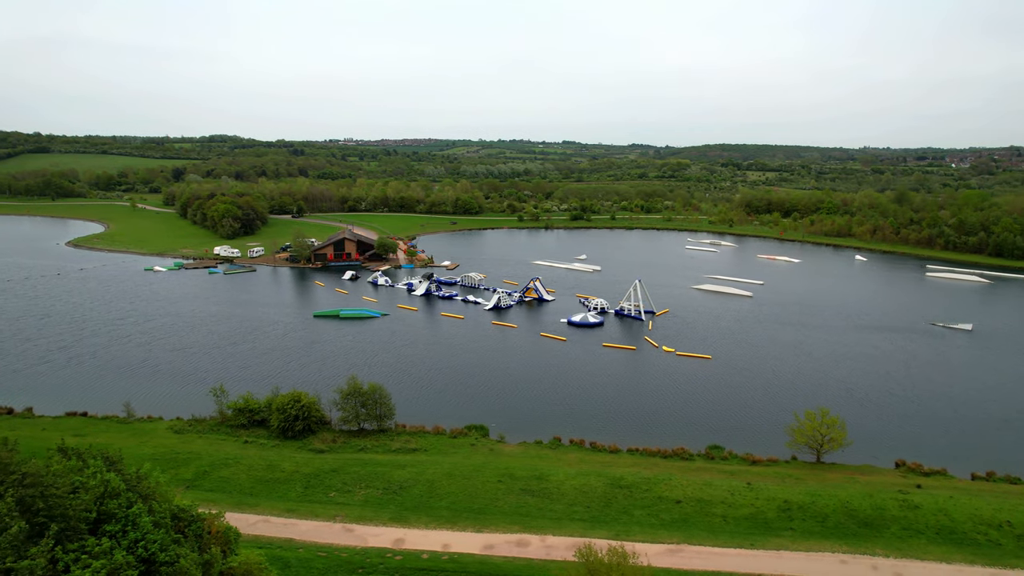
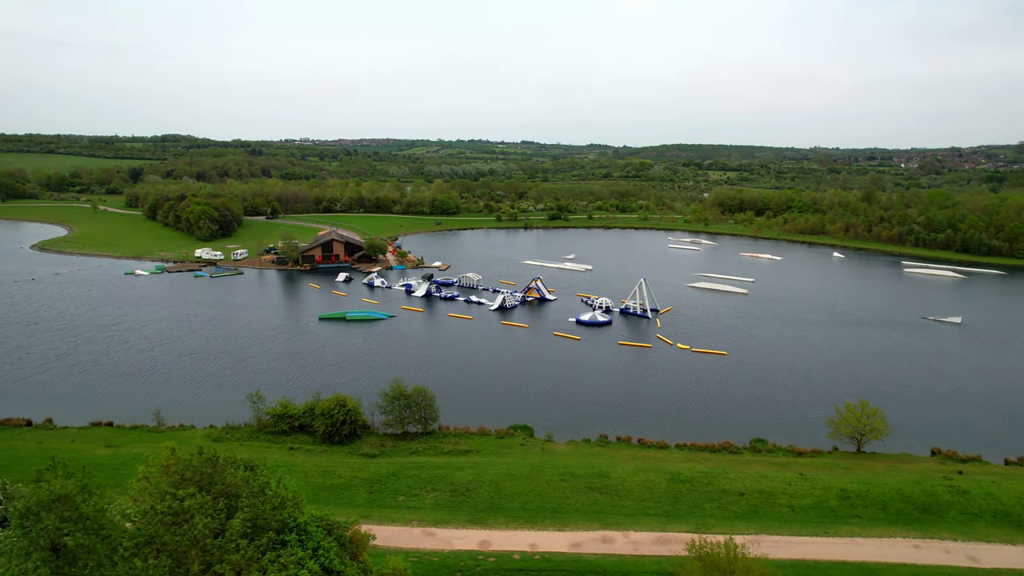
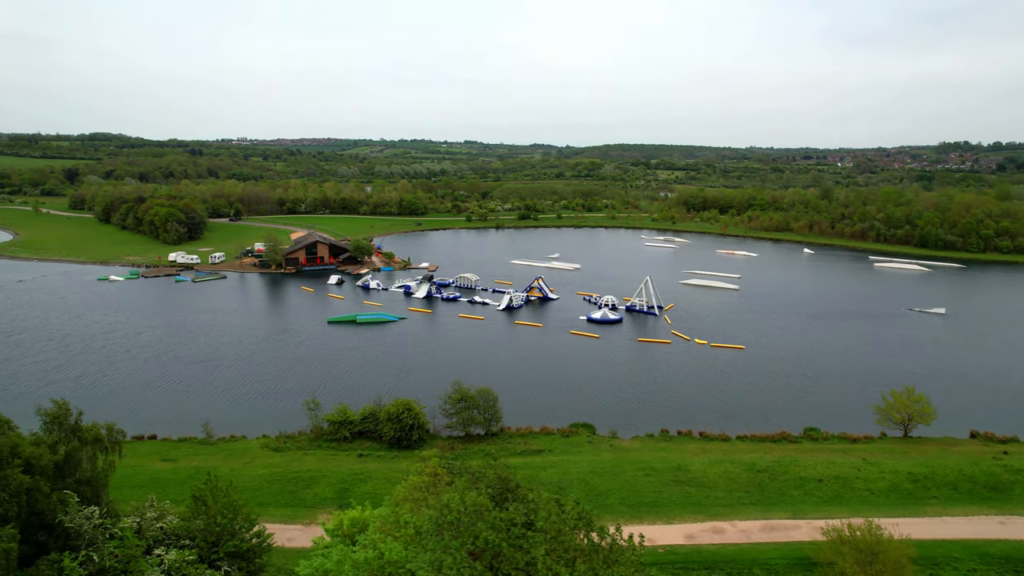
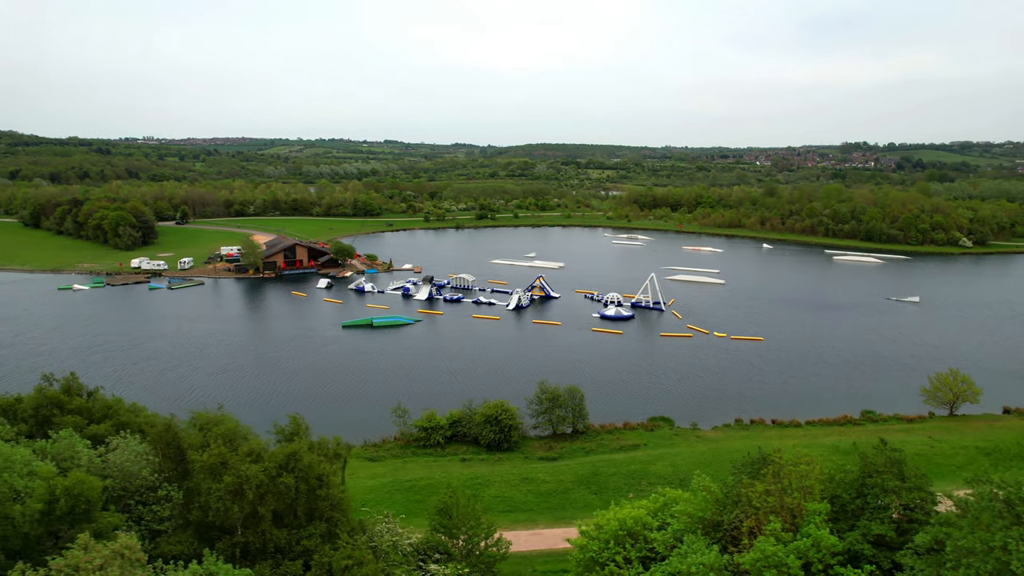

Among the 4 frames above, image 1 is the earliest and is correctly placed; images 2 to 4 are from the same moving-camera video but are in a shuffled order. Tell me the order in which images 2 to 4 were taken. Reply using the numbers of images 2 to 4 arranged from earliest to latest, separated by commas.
2, 3, 4
